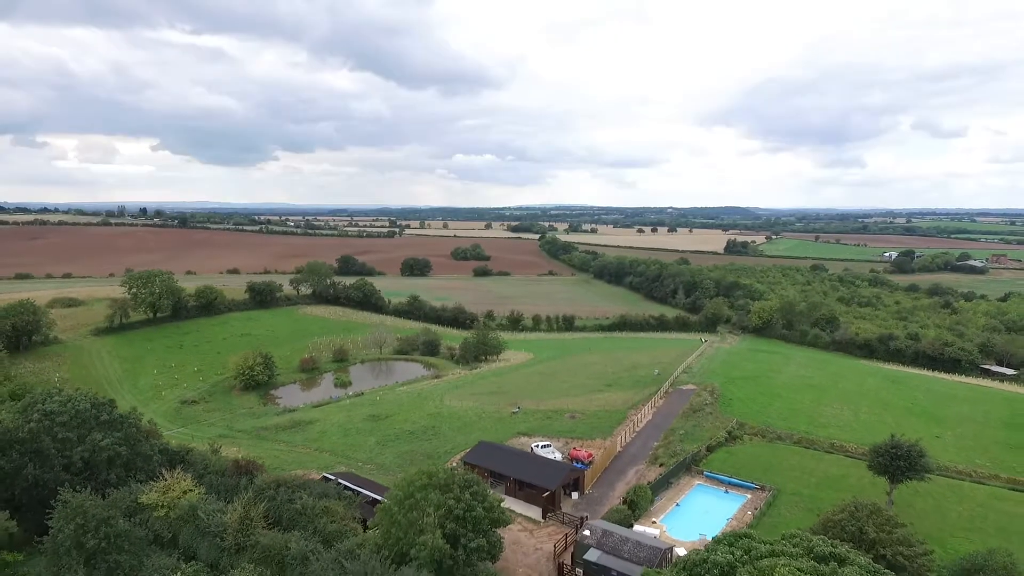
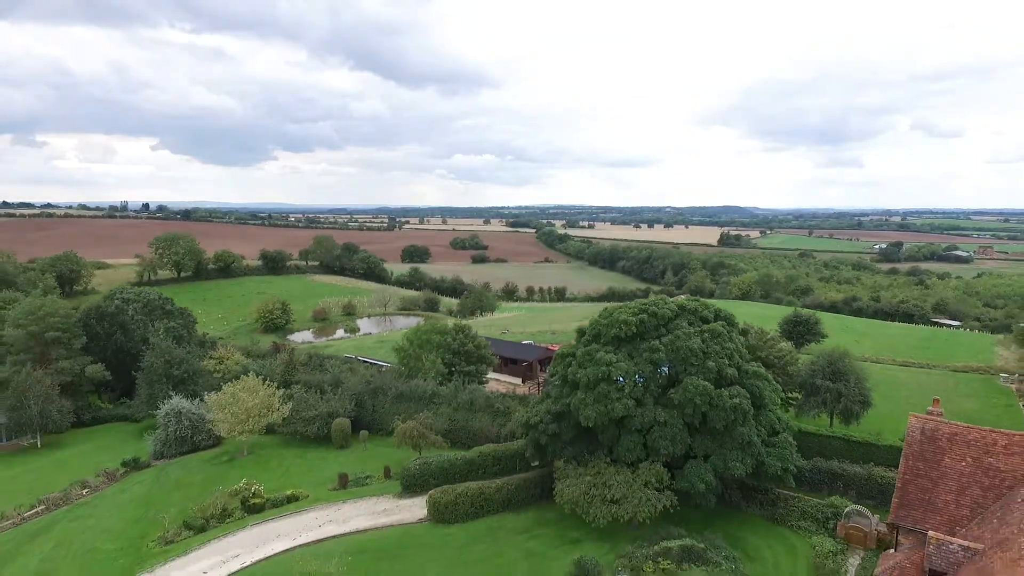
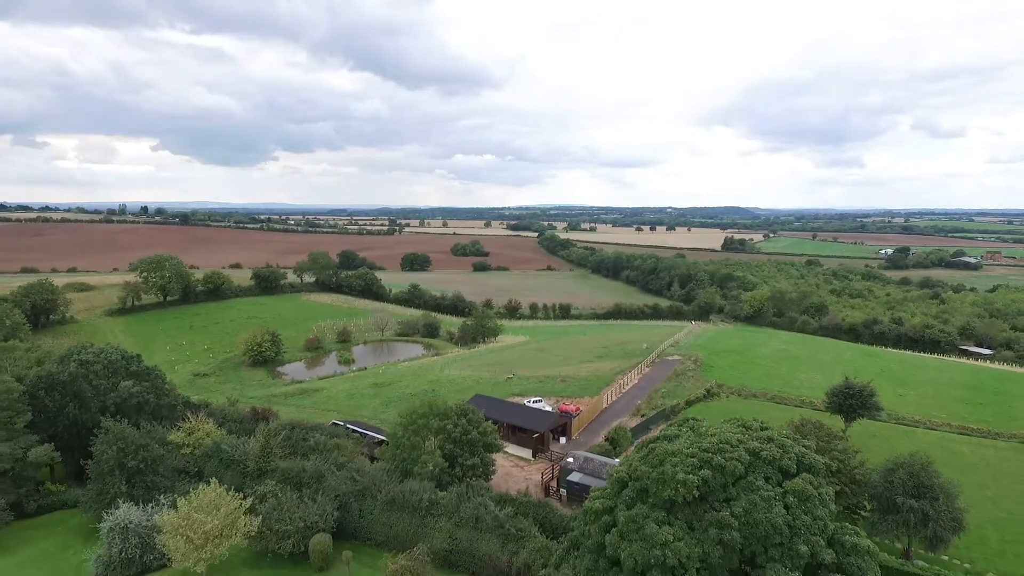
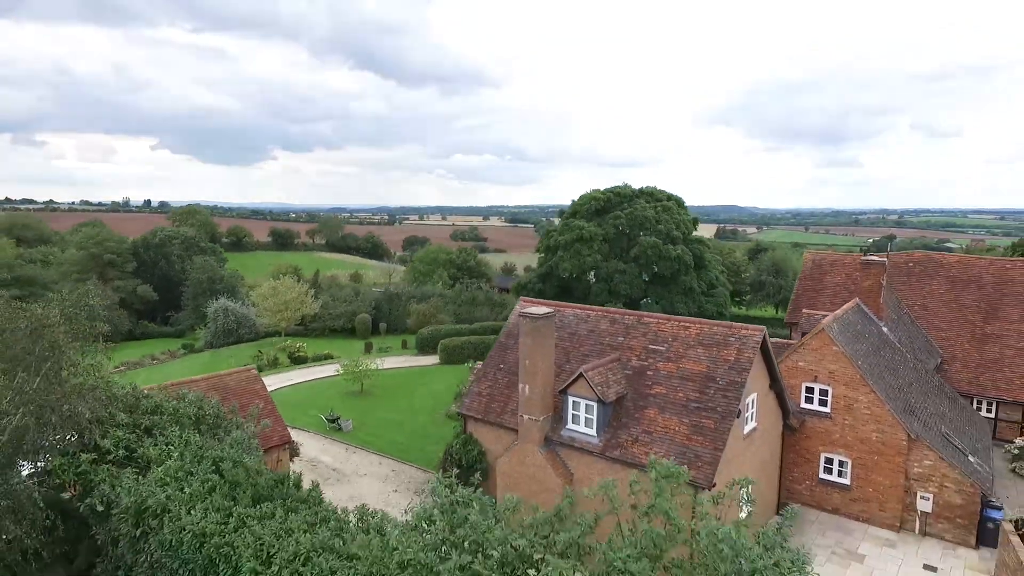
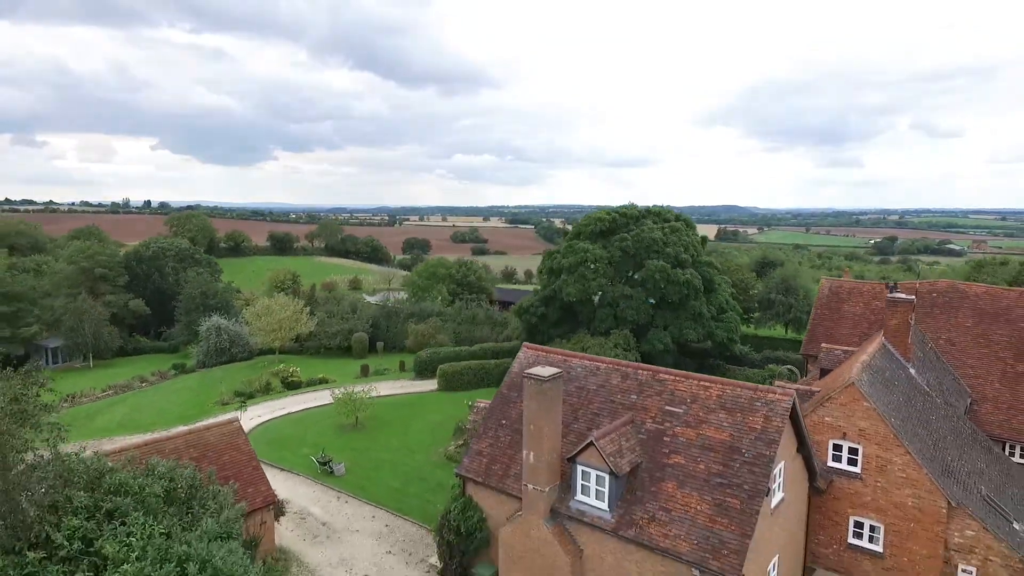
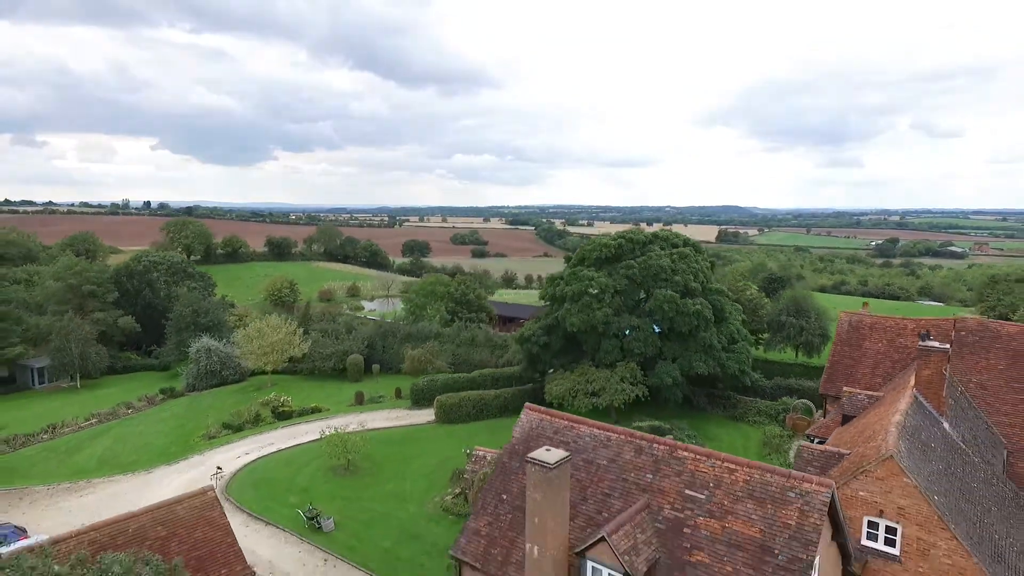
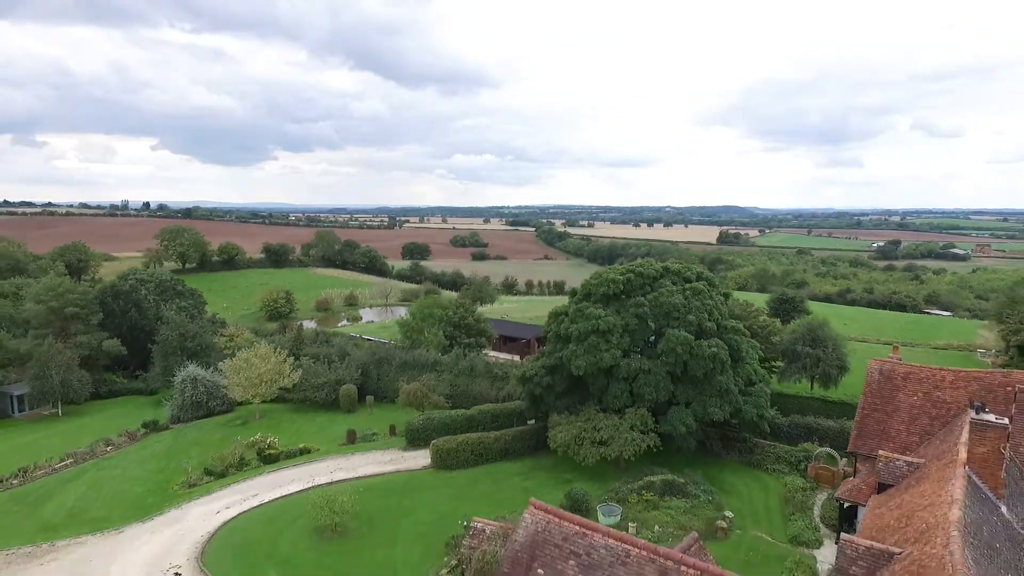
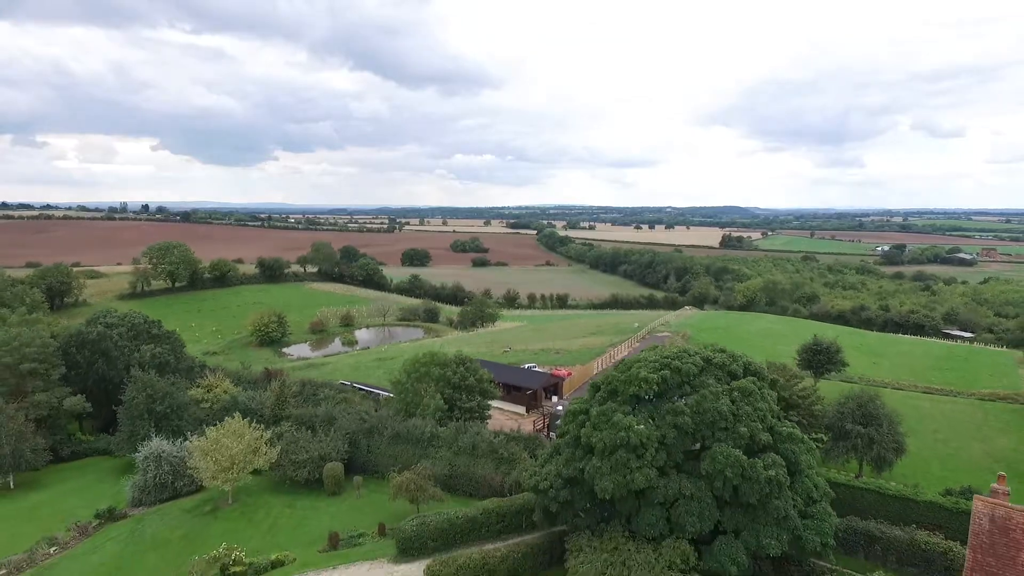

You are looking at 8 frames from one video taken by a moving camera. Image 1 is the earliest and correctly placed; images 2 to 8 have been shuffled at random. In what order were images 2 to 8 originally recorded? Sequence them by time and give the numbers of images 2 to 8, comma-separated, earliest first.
3, 8, 2, 7, 6, 5, 4
